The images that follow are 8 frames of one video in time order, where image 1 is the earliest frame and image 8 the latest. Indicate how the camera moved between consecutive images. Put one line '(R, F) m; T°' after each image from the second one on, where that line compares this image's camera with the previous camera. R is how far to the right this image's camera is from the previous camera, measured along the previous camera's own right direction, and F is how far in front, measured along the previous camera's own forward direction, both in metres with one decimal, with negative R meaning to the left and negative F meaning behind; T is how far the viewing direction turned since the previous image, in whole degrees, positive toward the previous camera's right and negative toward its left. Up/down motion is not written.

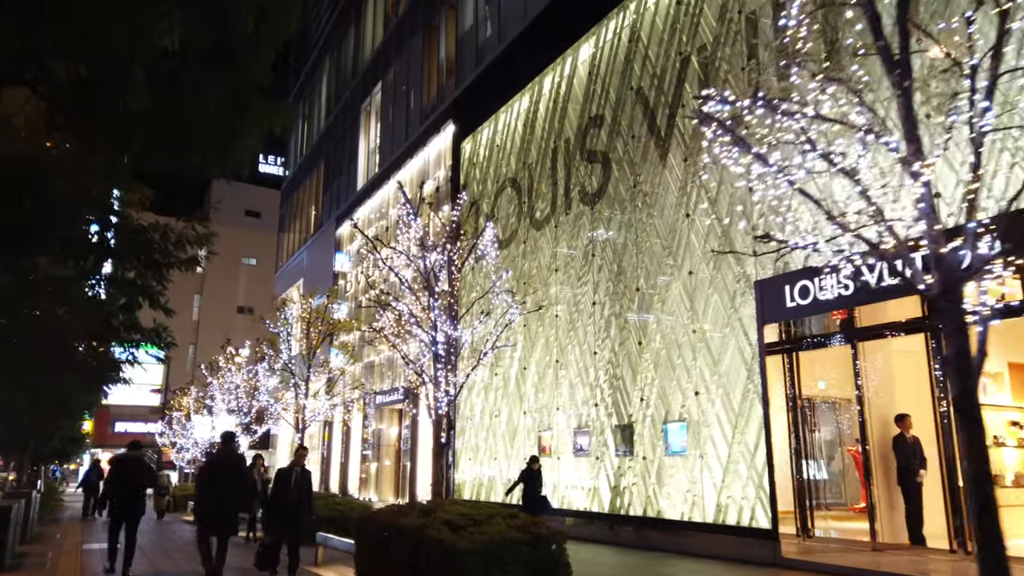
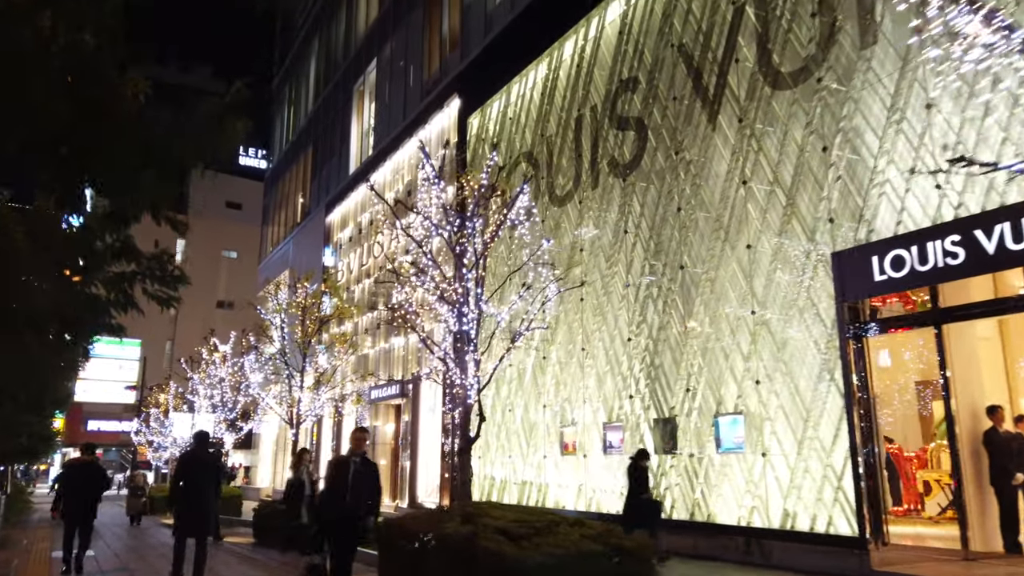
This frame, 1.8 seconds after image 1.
(-0.9, +1.7) m; +1°
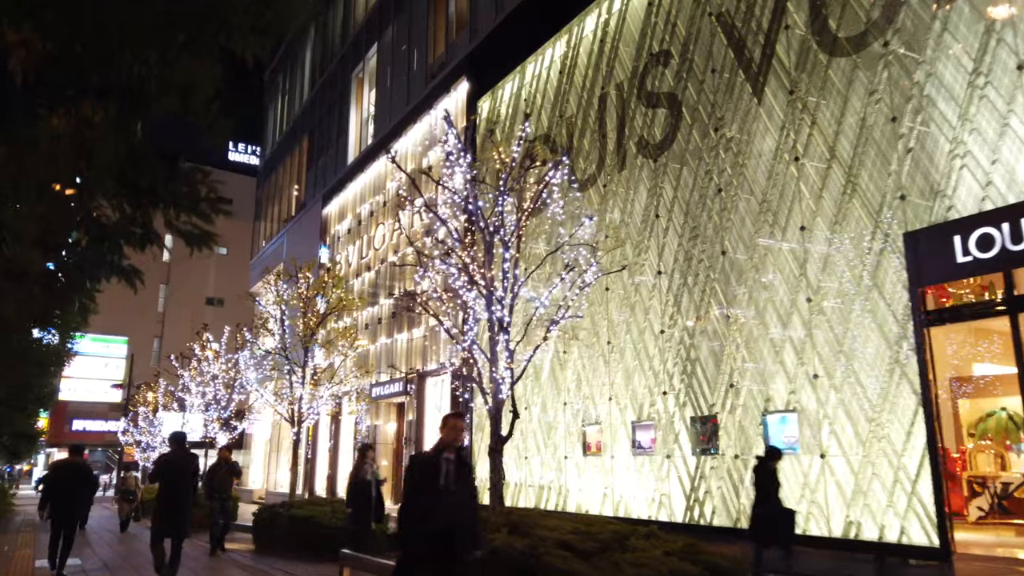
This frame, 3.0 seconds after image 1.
(-0.6, +1.1) m; +1°
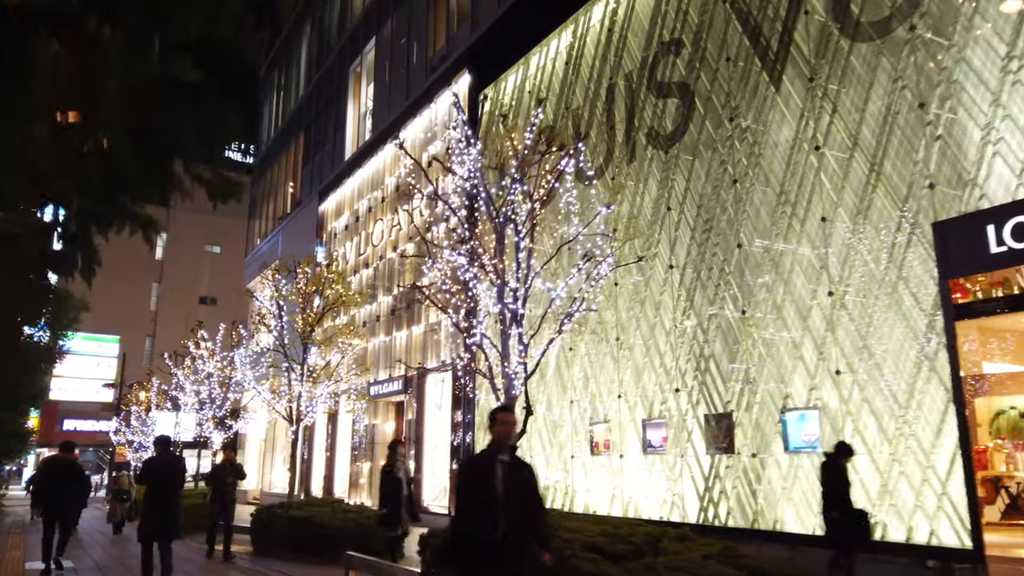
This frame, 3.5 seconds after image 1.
(-0.2, +0.4) m; 0°
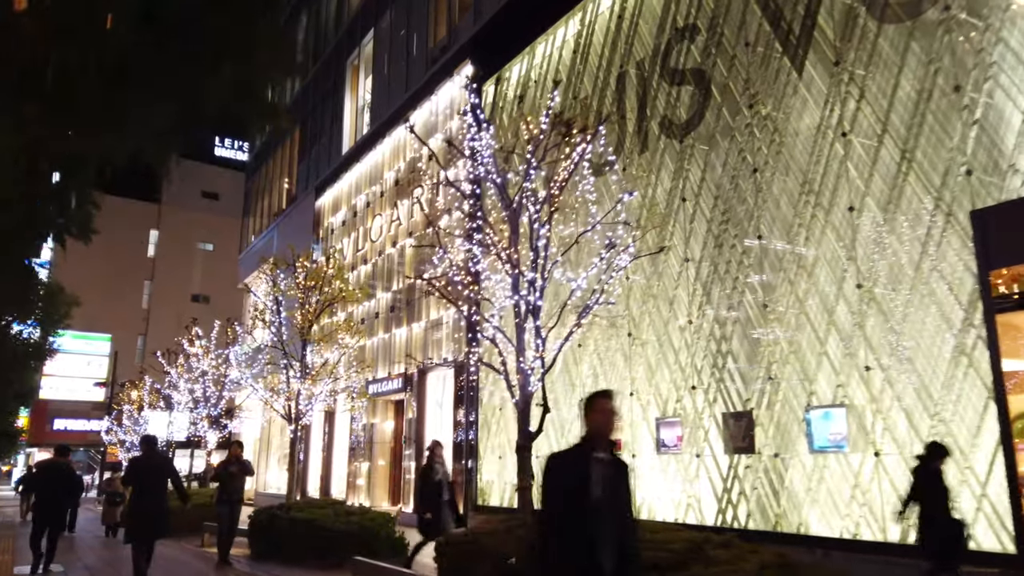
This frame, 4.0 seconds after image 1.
(-0.3, +0.5) m; +1°
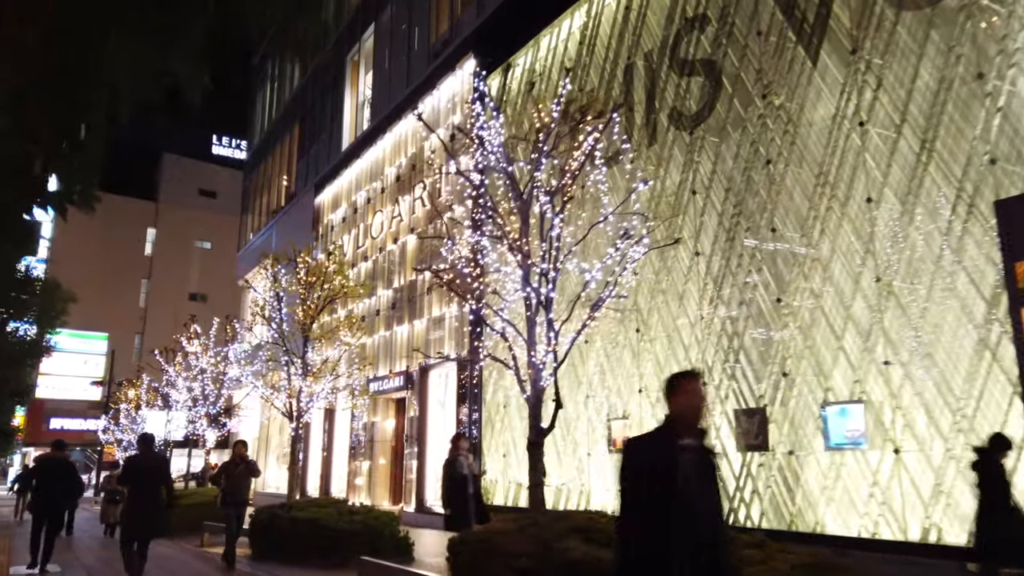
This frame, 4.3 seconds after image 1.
(-0.2, +0.3) m; 0°
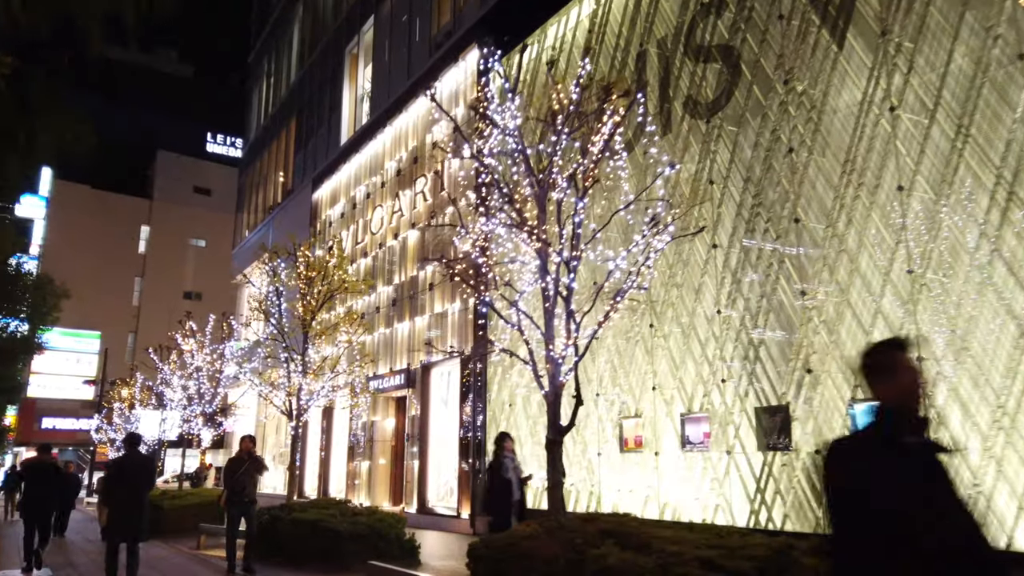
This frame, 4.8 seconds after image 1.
(-0.2, +0.5) m; 0°
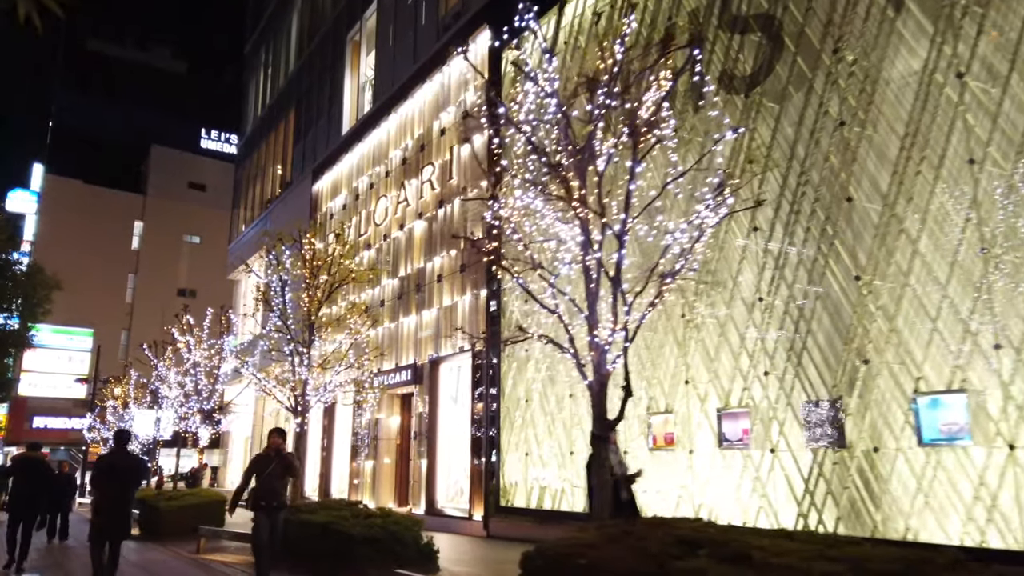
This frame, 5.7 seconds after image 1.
(-0.5, +0.9) m; 0°
